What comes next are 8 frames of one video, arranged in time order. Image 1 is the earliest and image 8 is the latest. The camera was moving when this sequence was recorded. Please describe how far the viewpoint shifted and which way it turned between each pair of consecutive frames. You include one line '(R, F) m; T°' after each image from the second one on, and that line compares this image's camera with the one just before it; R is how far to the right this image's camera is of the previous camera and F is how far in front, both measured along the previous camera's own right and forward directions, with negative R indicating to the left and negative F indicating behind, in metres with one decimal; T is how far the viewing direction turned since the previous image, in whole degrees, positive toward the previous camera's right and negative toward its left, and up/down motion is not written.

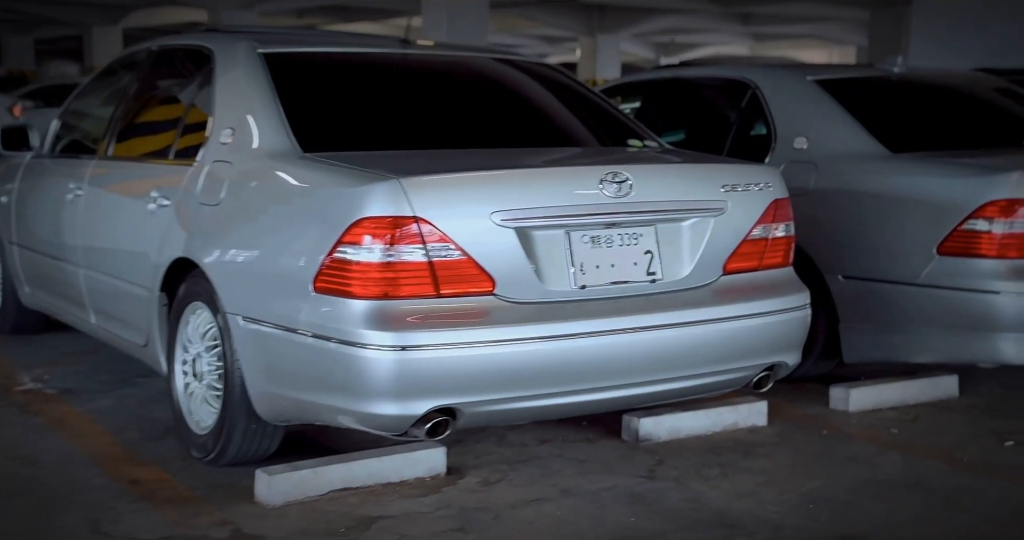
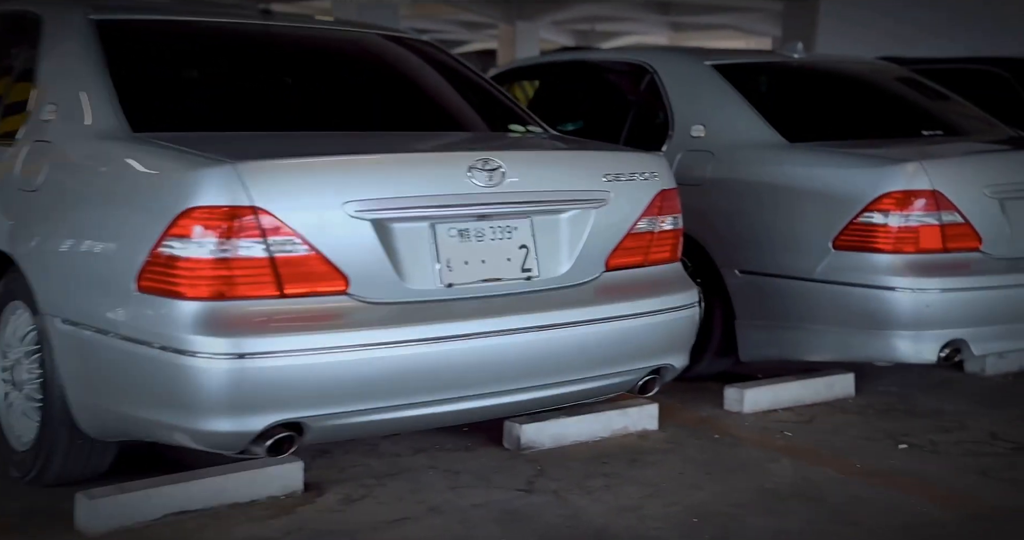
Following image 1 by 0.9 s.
(+0.1, +0.3) m; +5°
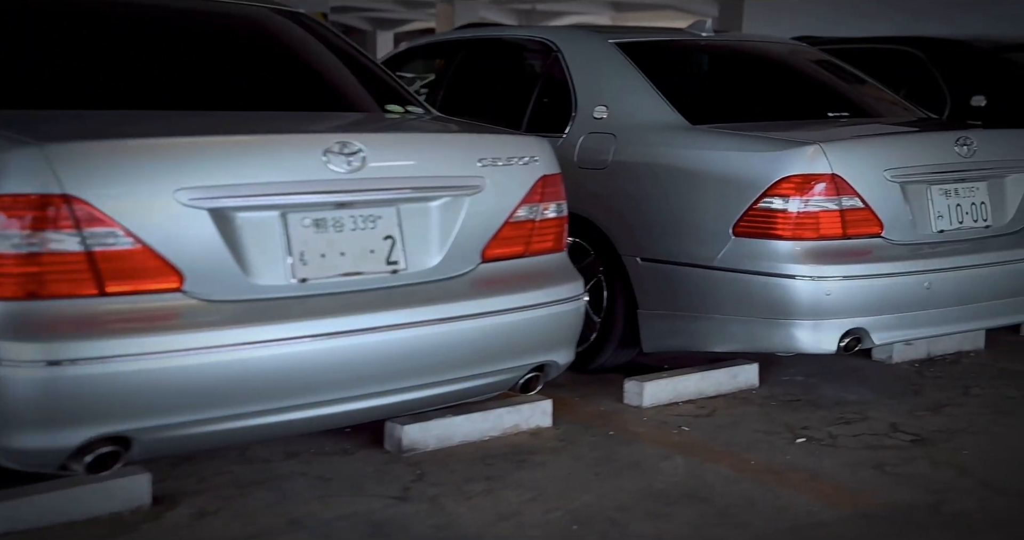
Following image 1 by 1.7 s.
(+0.2, +0.2) m; +3°
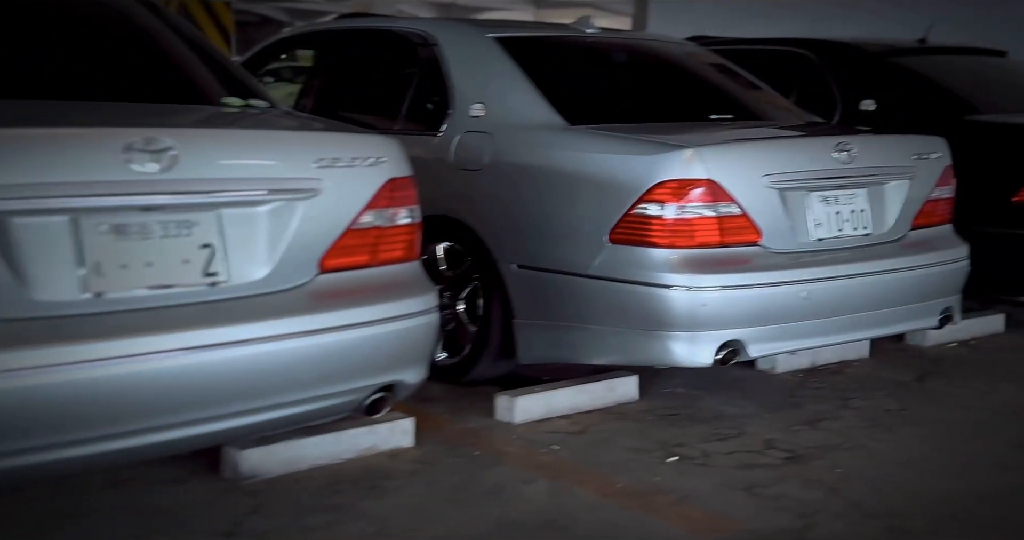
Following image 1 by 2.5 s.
(+0.2, +0.2) m; +5°
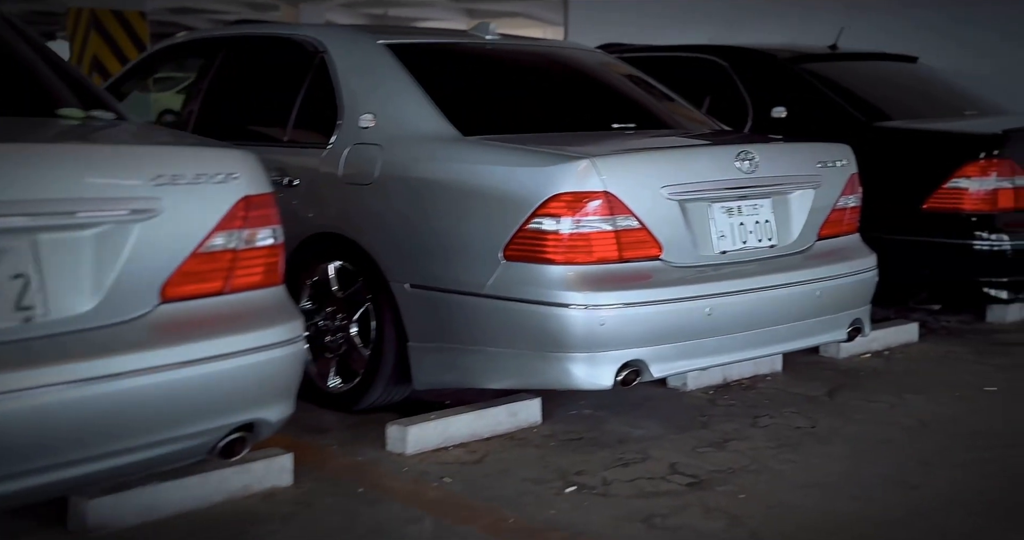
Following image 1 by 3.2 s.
(+0.2, +0.2) m; +3°
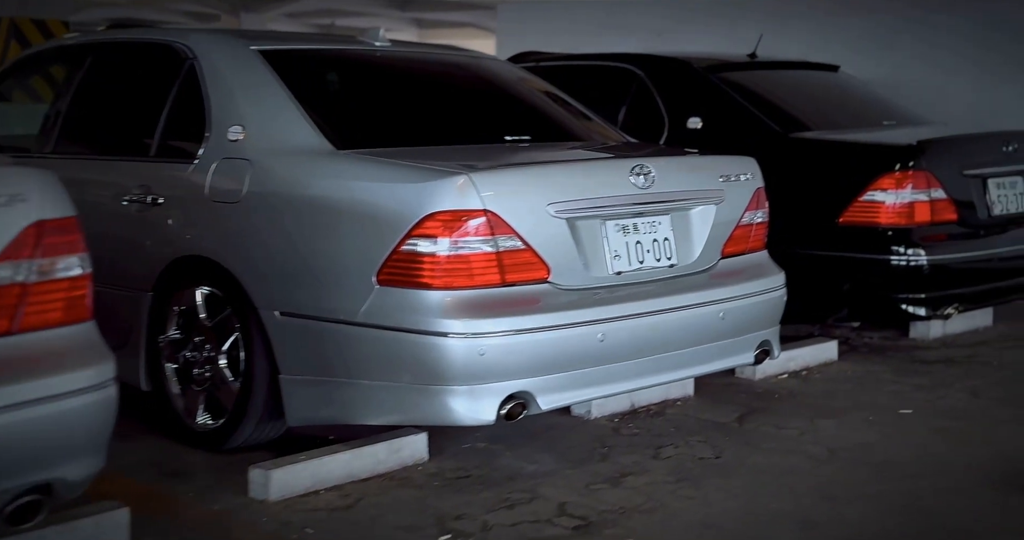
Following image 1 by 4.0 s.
(+0.2, +0.3) m; +3°
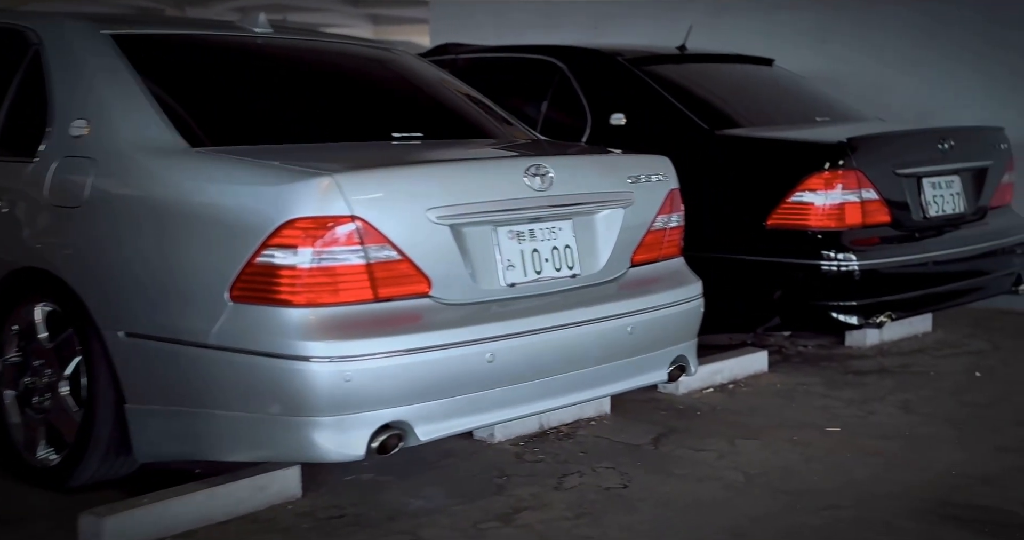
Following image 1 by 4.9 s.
(+0.2, +0.4) m; +2°
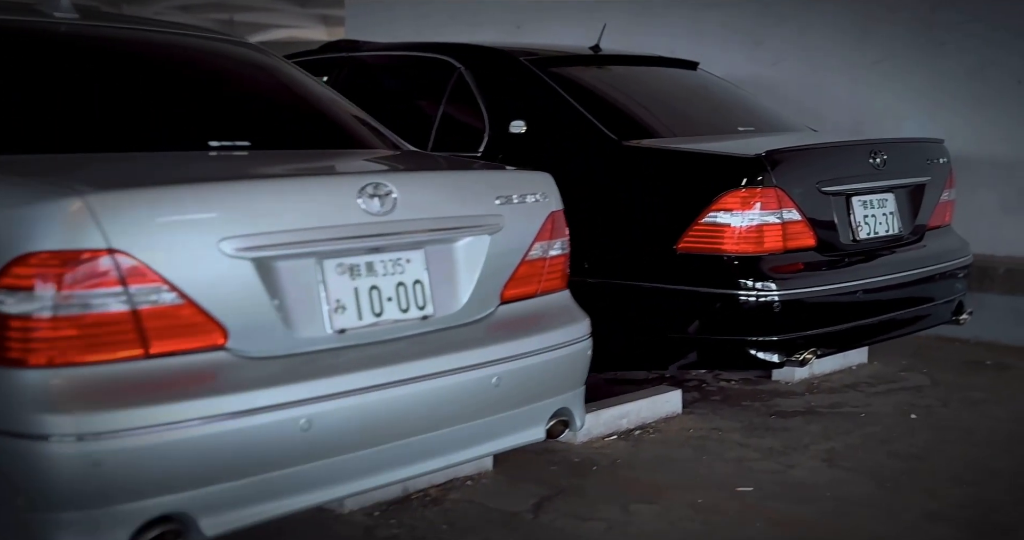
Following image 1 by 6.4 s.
(+0.3, +0.6) m; +2°
